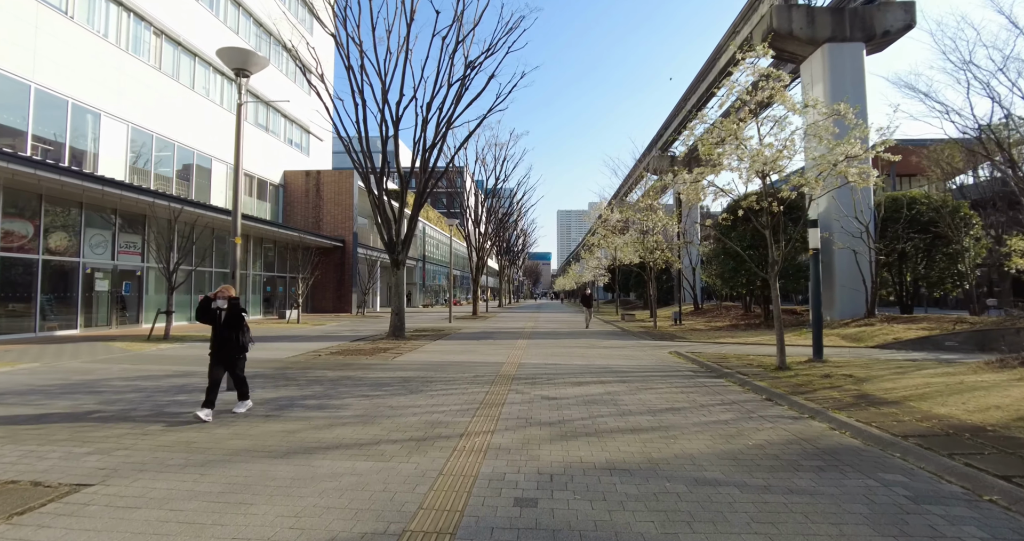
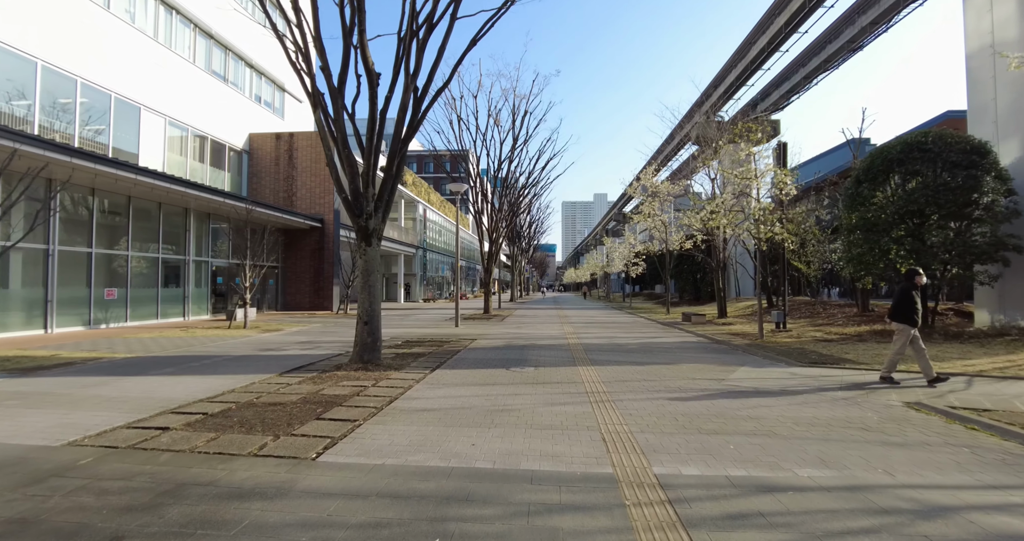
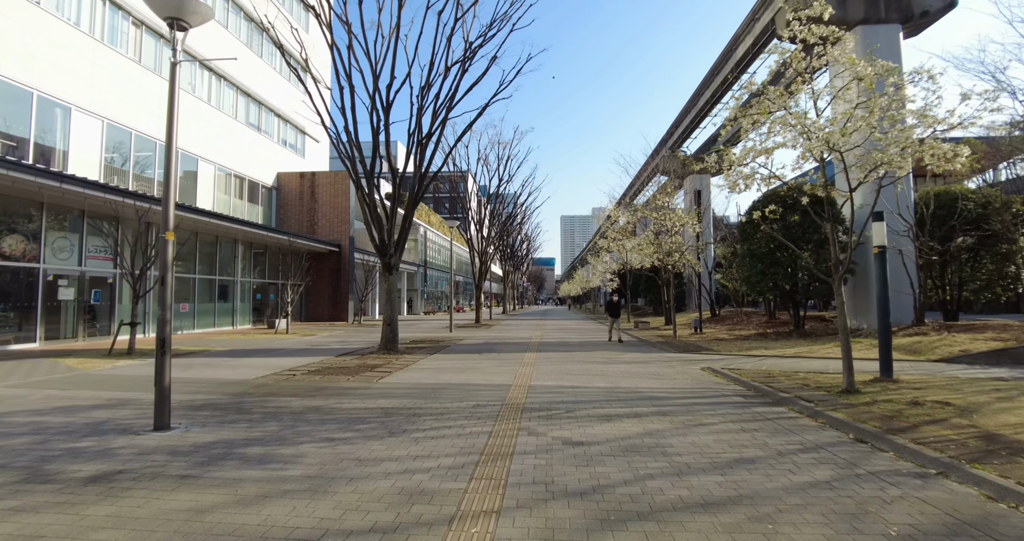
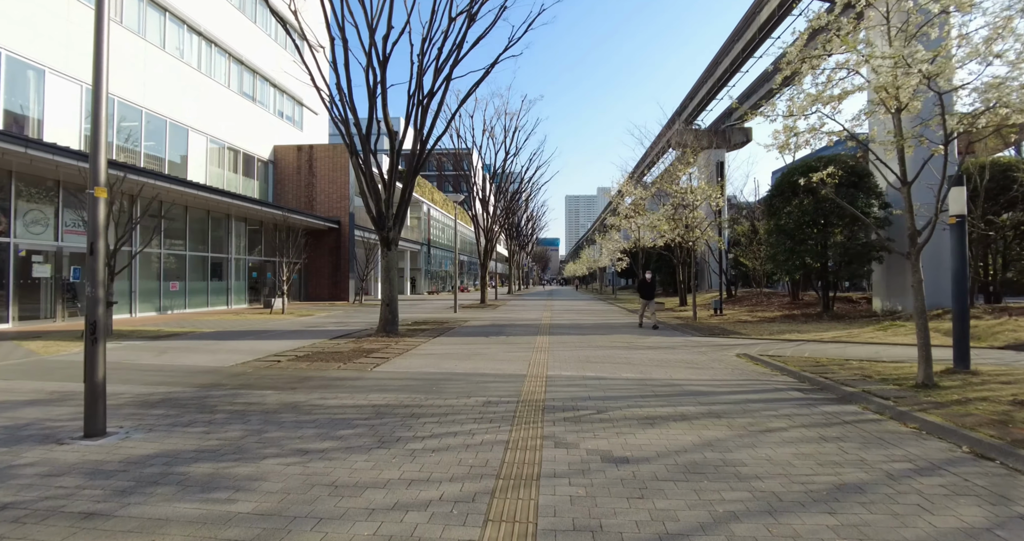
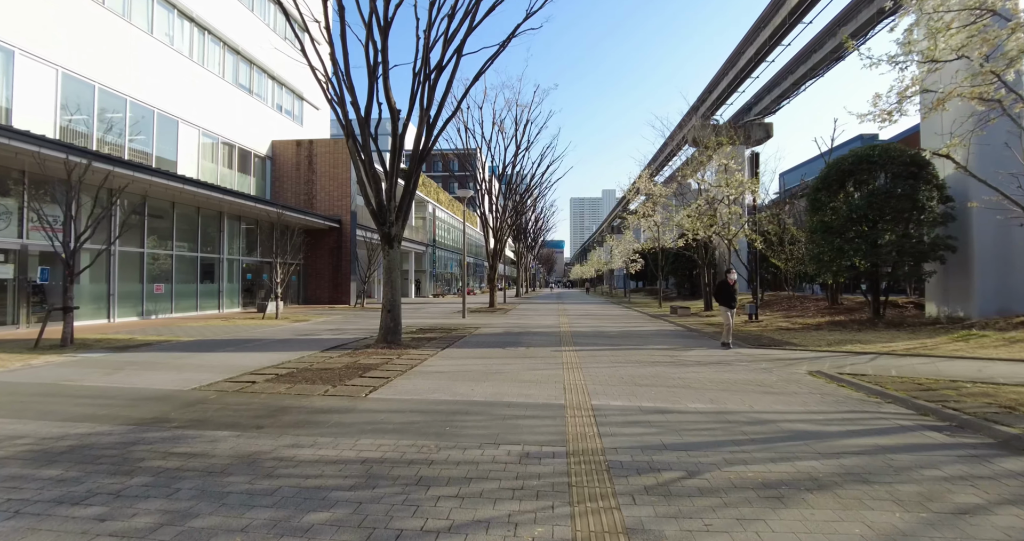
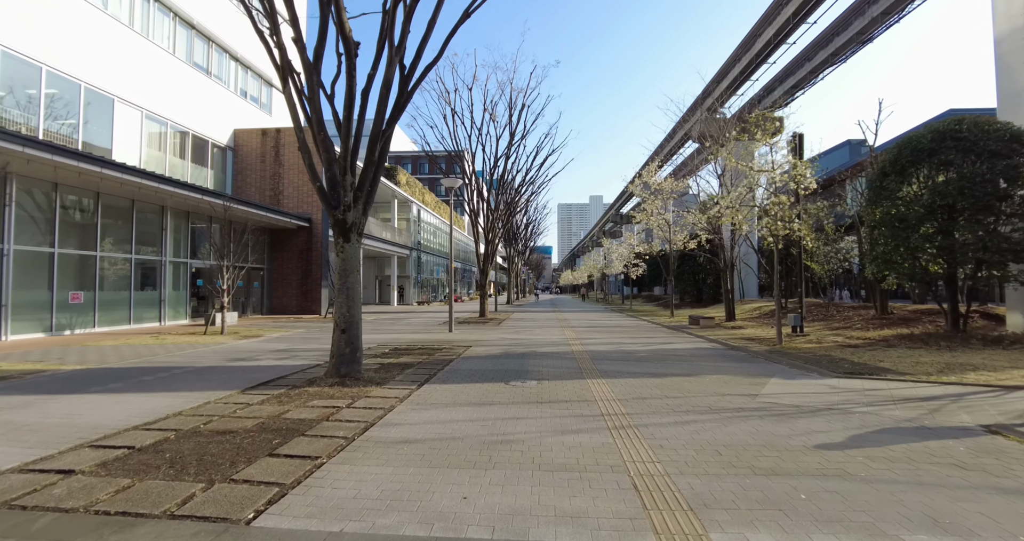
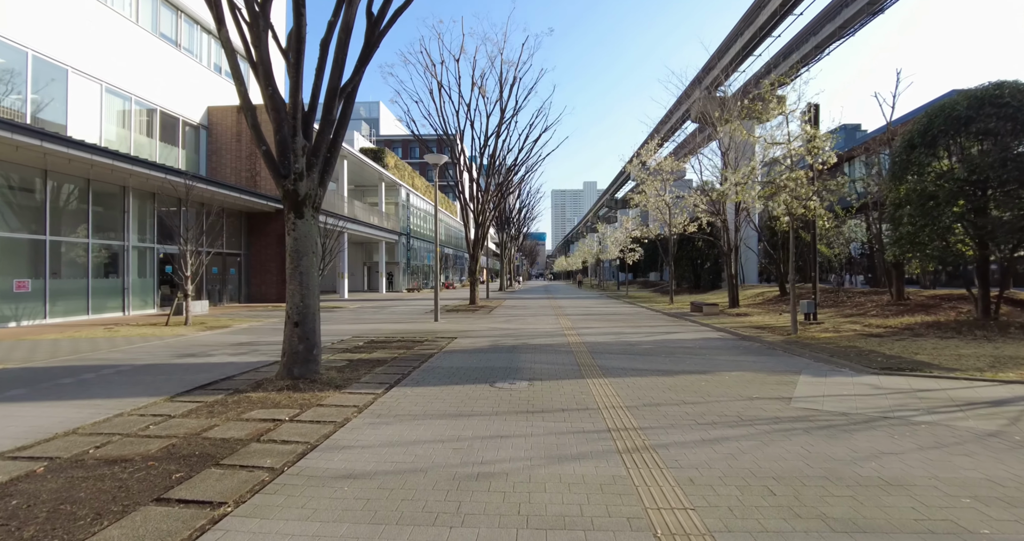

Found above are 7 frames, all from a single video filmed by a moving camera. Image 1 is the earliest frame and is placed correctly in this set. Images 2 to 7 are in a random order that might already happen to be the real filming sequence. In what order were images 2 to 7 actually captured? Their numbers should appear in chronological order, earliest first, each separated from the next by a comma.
3, 4, 5, 2, 6, 7
